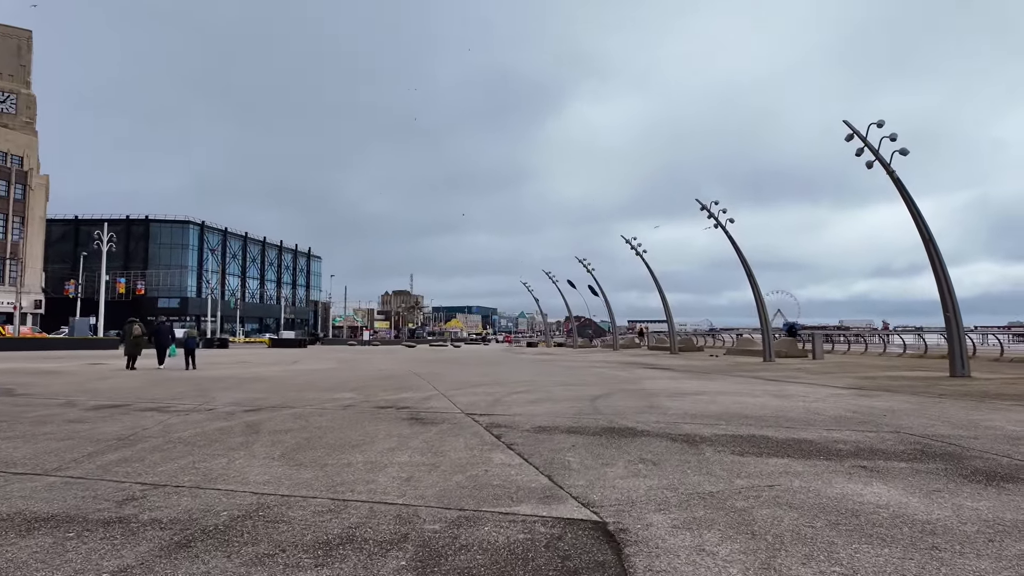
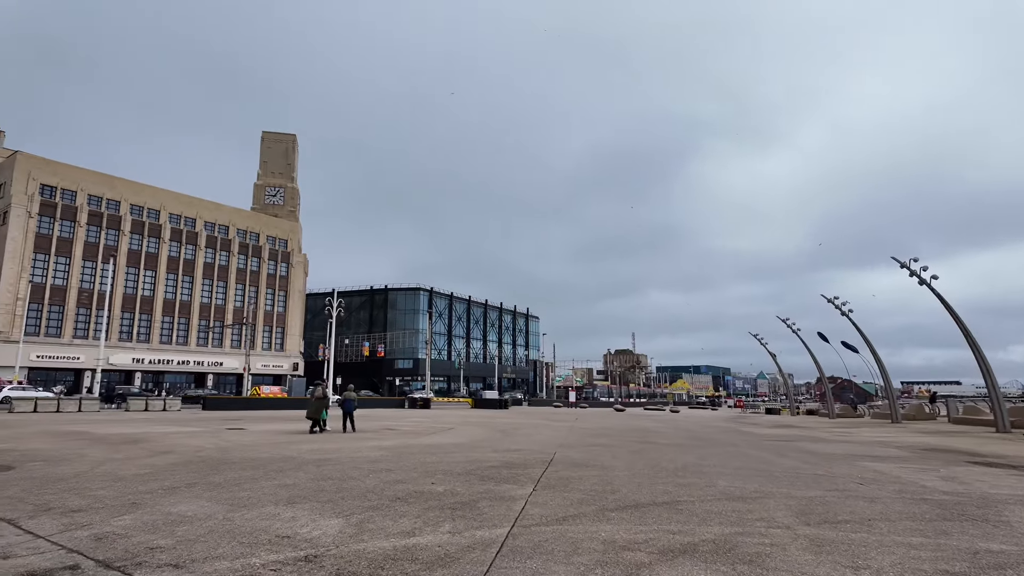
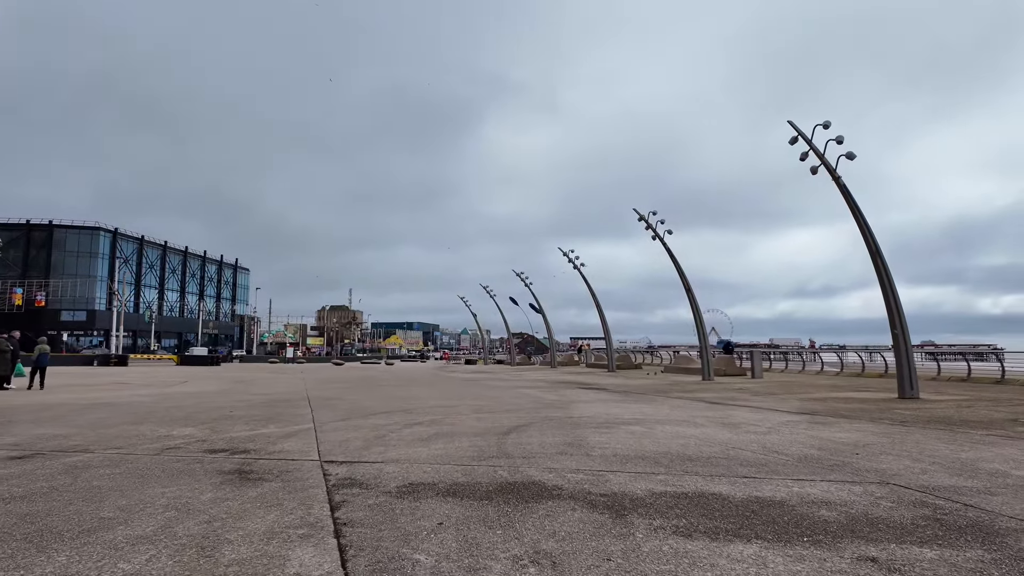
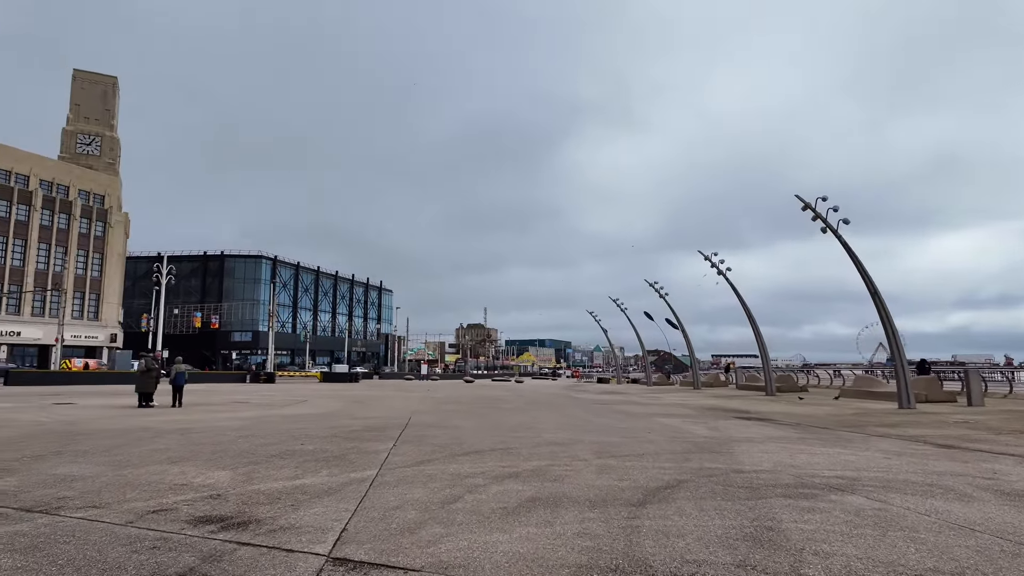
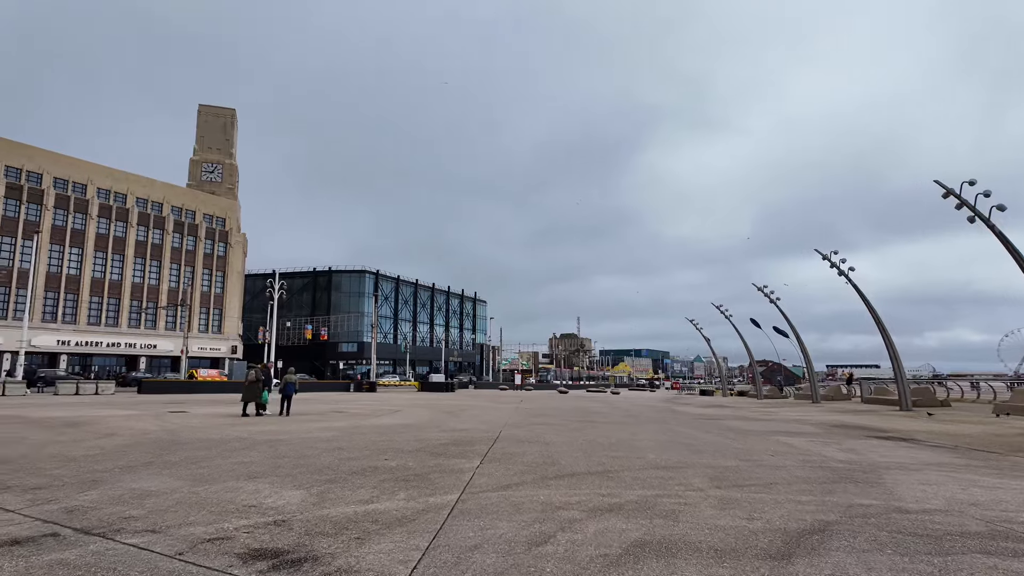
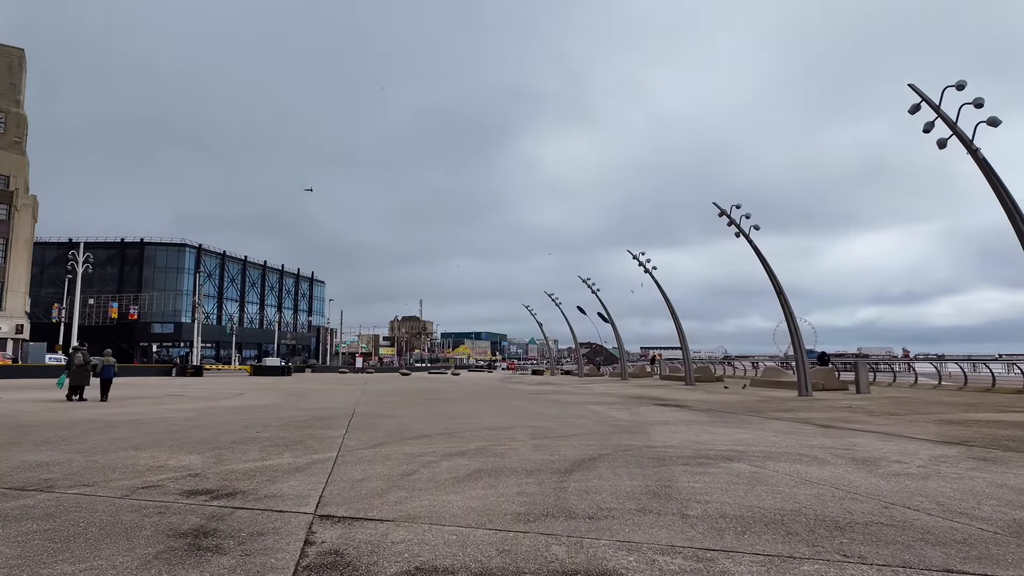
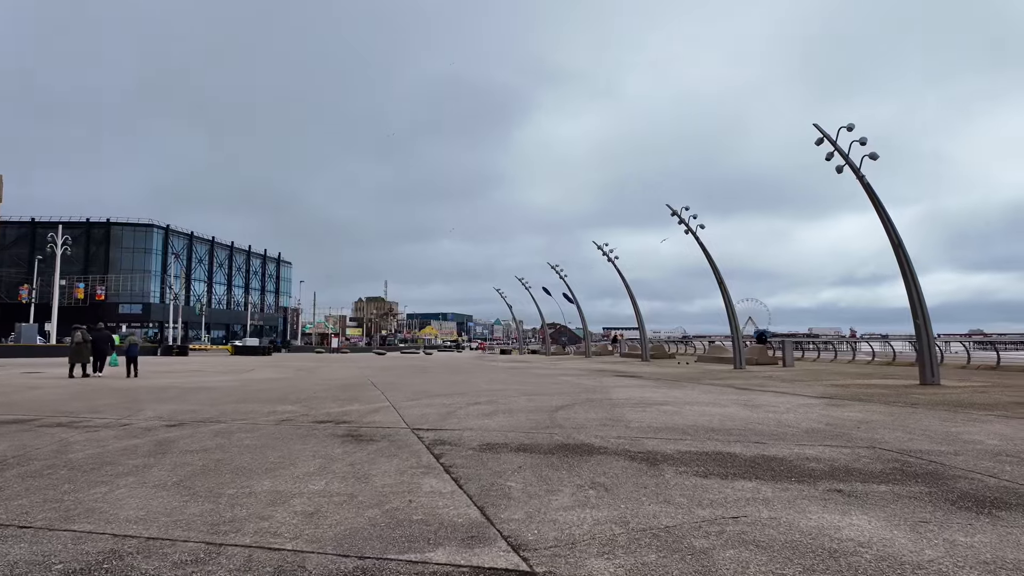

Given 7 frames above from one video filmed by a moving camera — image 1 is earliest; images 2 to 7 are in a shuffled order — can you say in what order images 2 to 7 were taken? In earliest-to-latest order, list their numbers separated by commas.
7, 3, 6, 4, 5, 2
